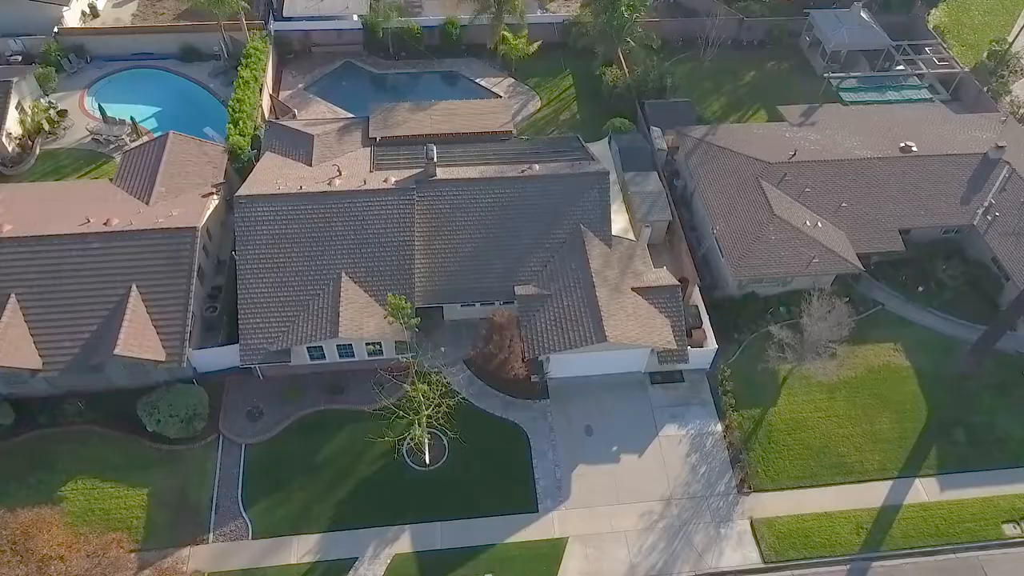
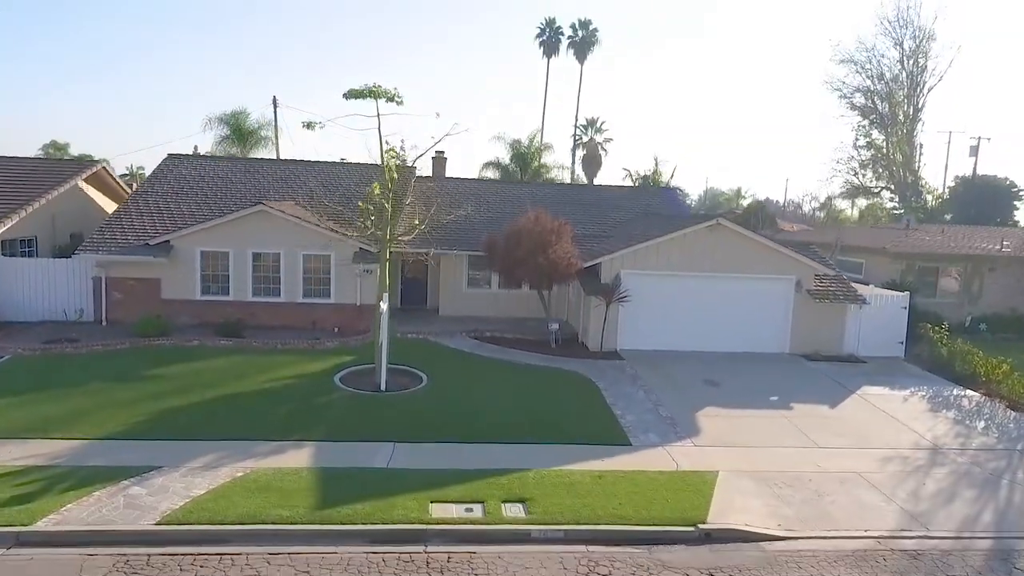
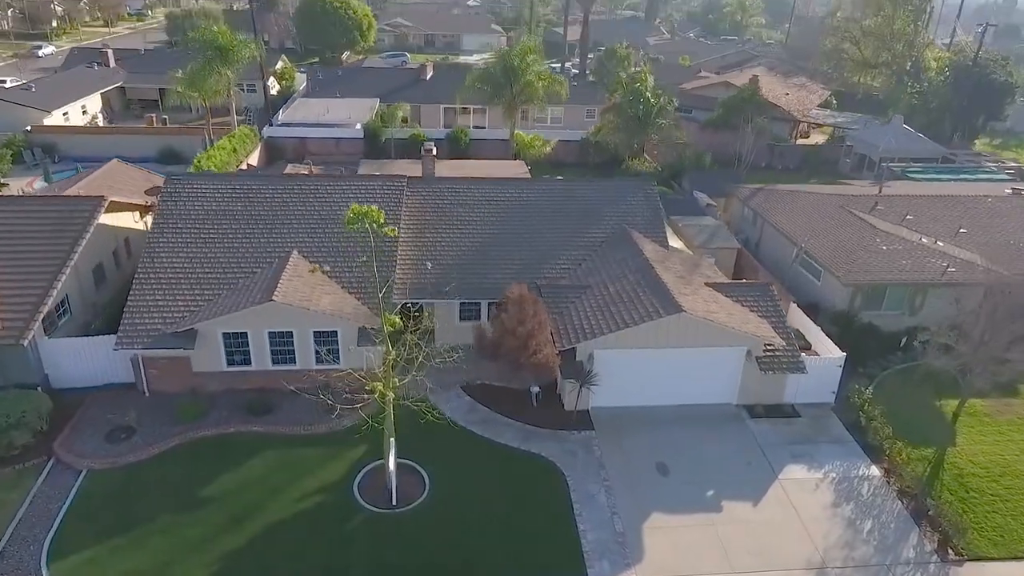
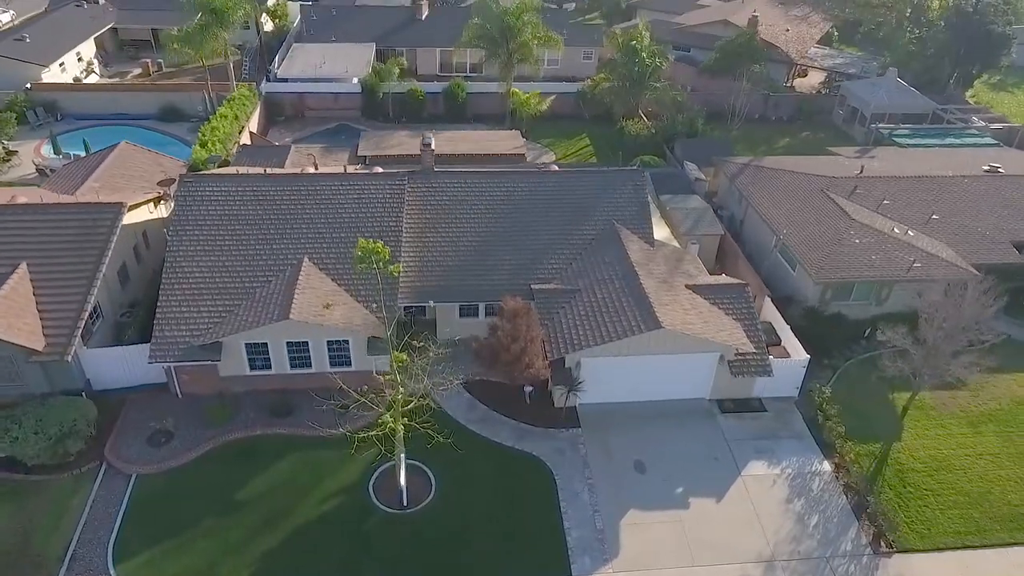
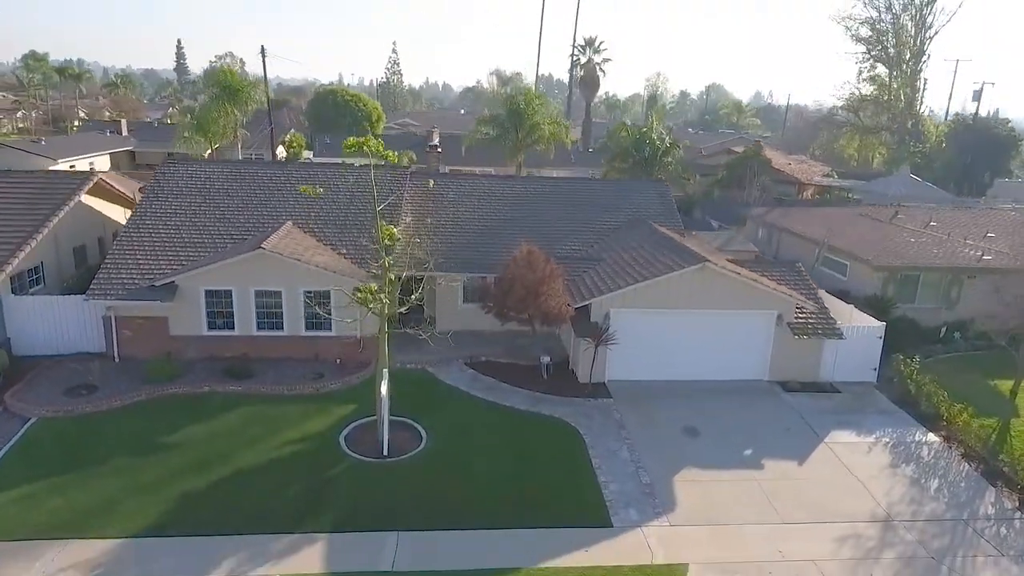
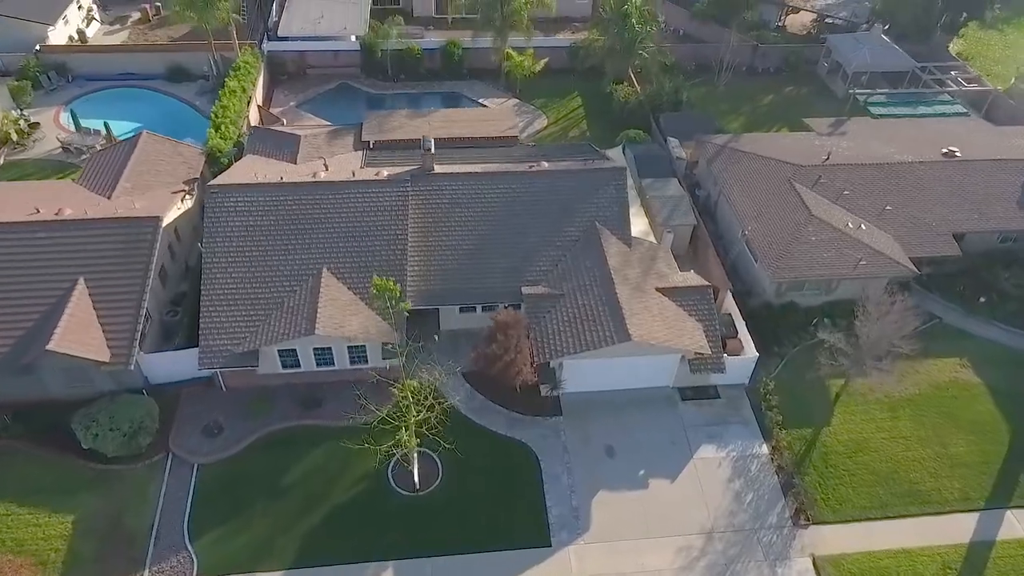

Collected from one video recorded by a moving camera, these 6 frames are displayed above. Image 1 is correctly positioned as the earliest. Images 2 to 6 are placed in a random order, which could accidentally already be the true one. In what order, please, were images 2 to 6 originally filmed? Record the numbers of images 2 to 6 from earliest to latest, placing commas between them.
6, 4, 3, 5, 2
